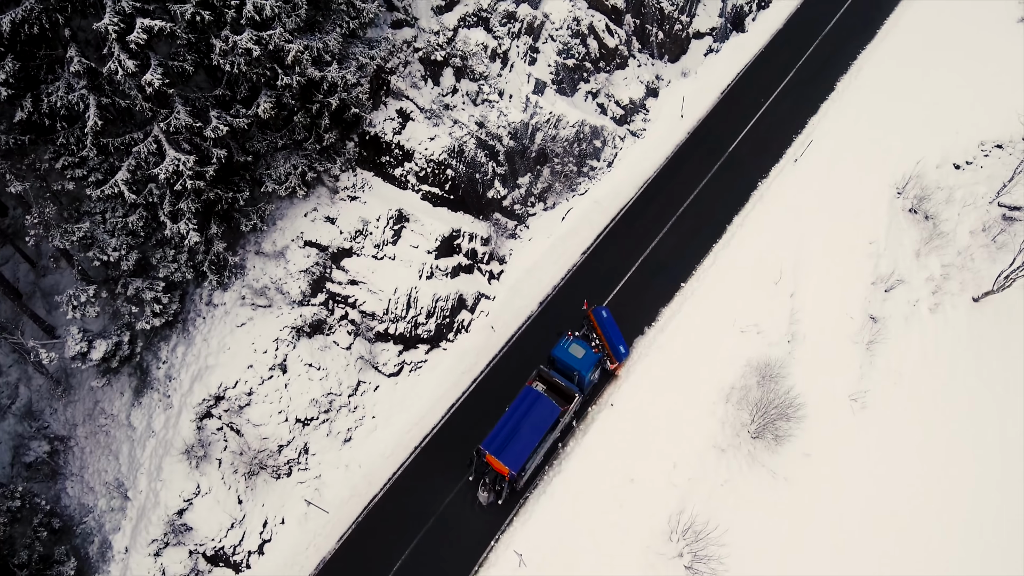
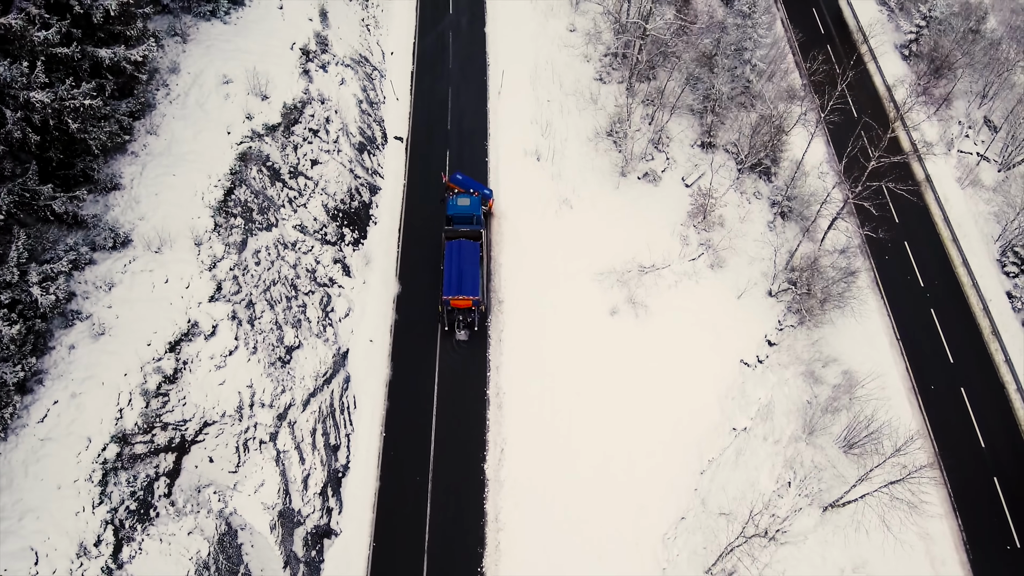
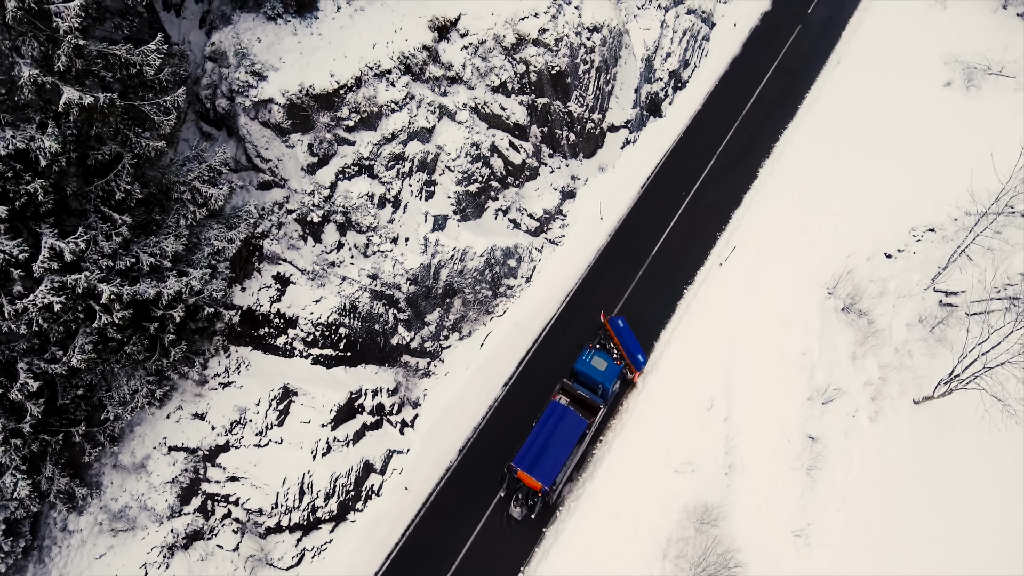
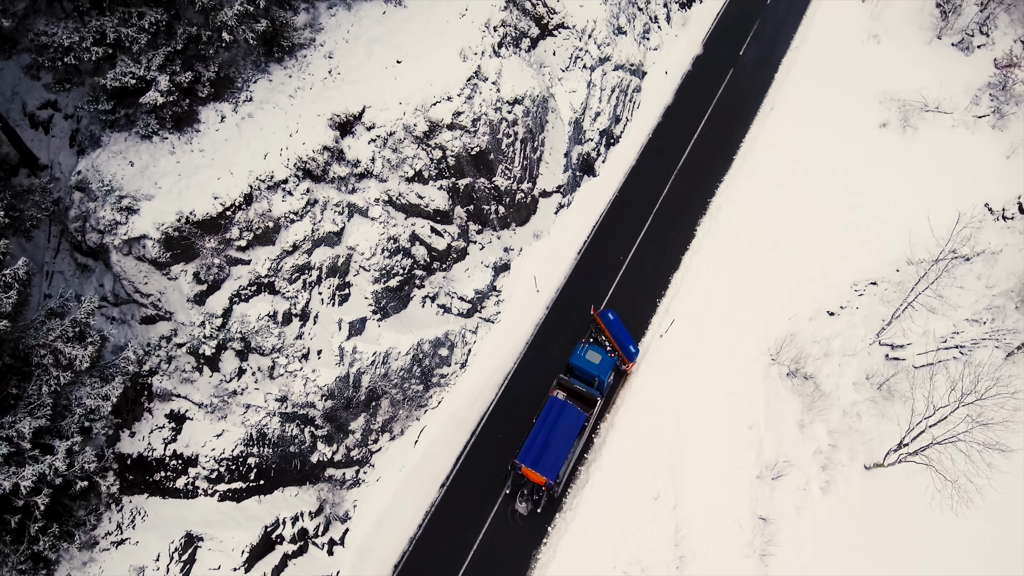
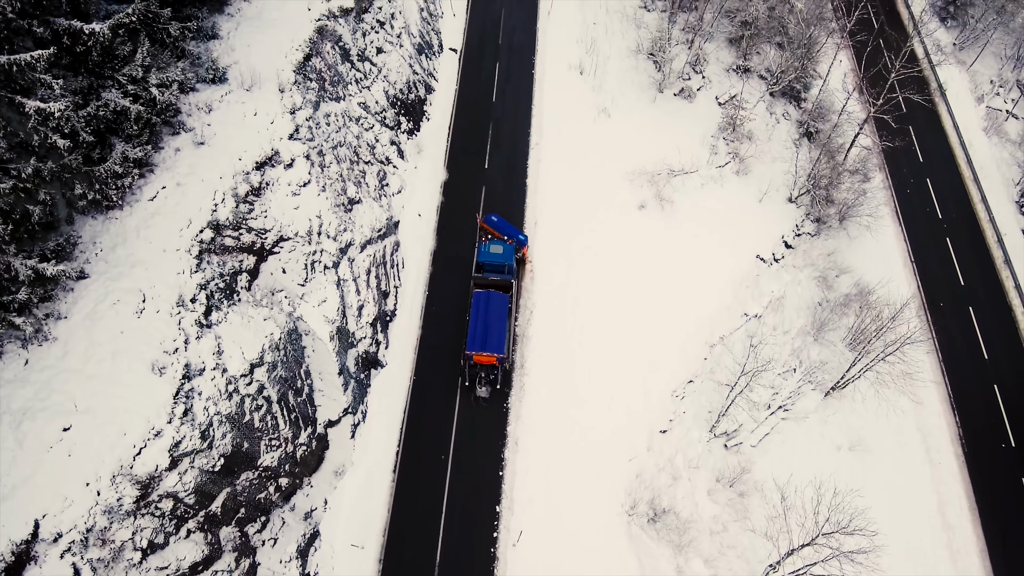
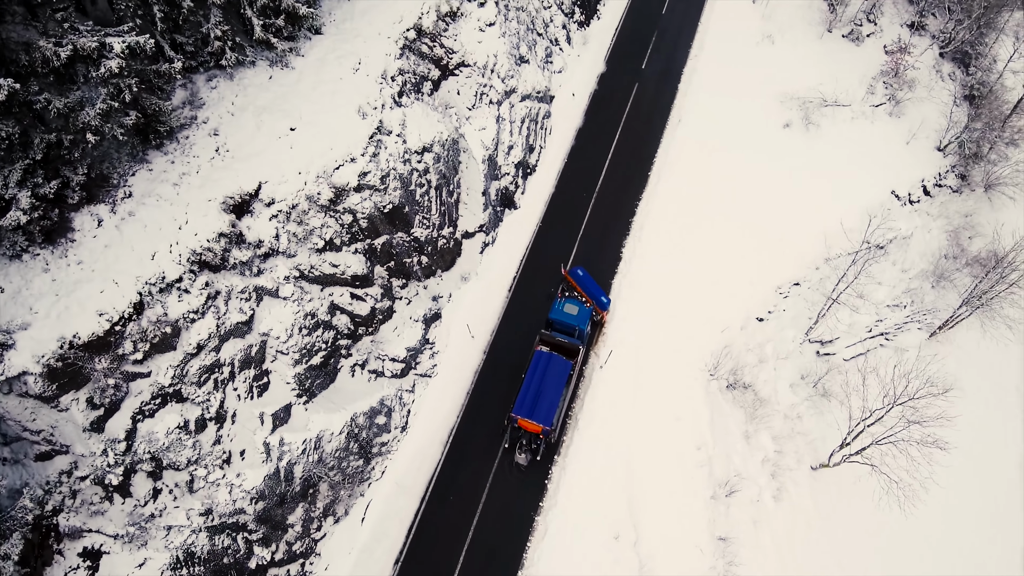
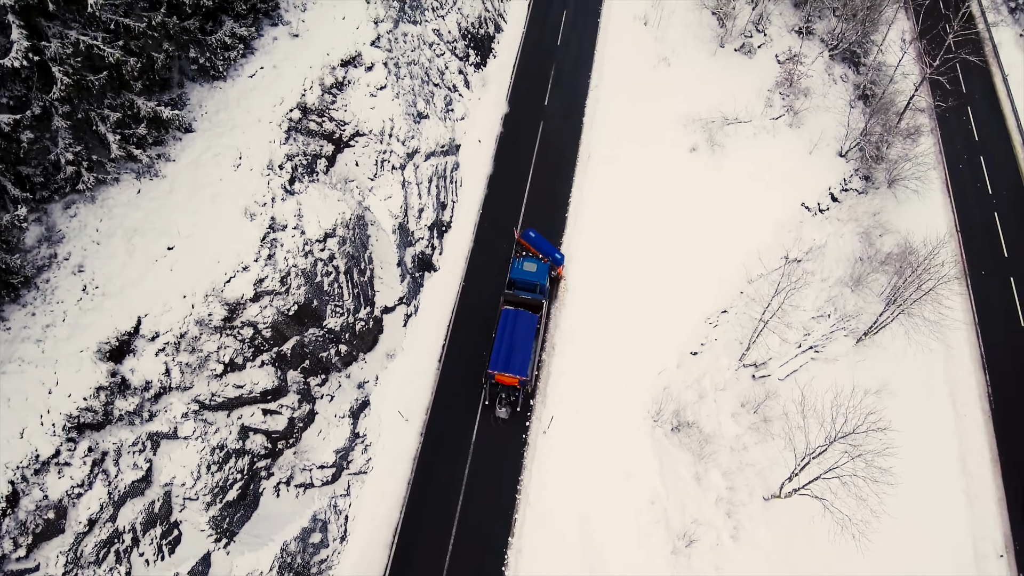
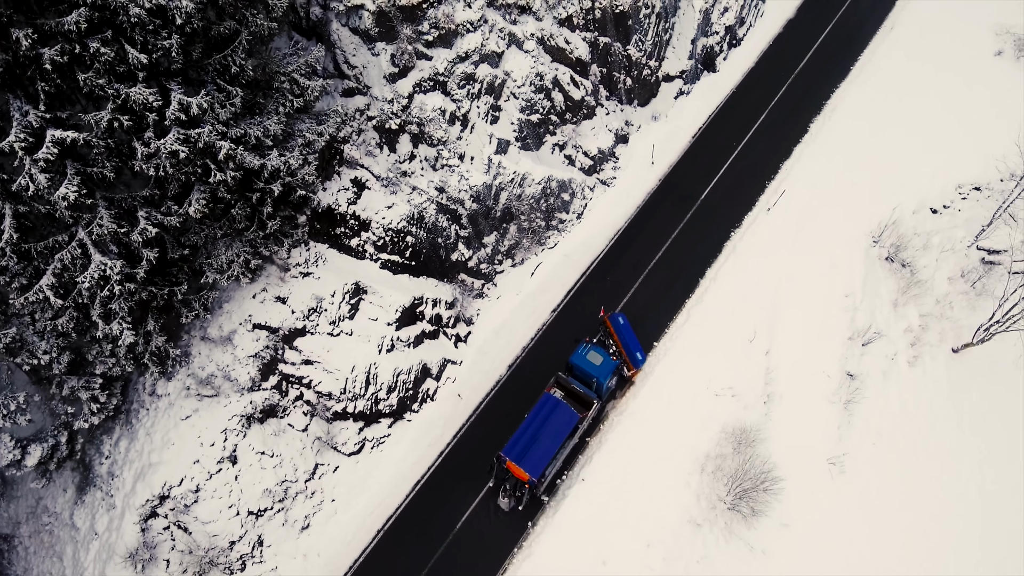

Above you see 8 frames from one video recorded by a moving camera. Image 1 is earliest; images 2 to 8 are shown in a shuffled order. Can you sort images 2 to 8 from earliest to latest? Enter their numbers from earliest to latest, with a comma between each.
8, 3, 4, 6, 7, 5, 2
